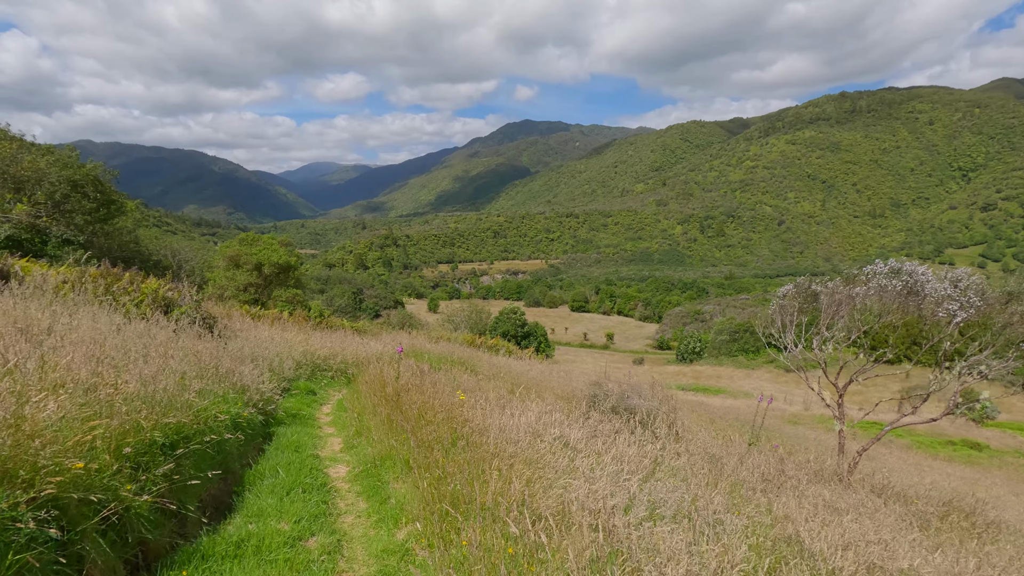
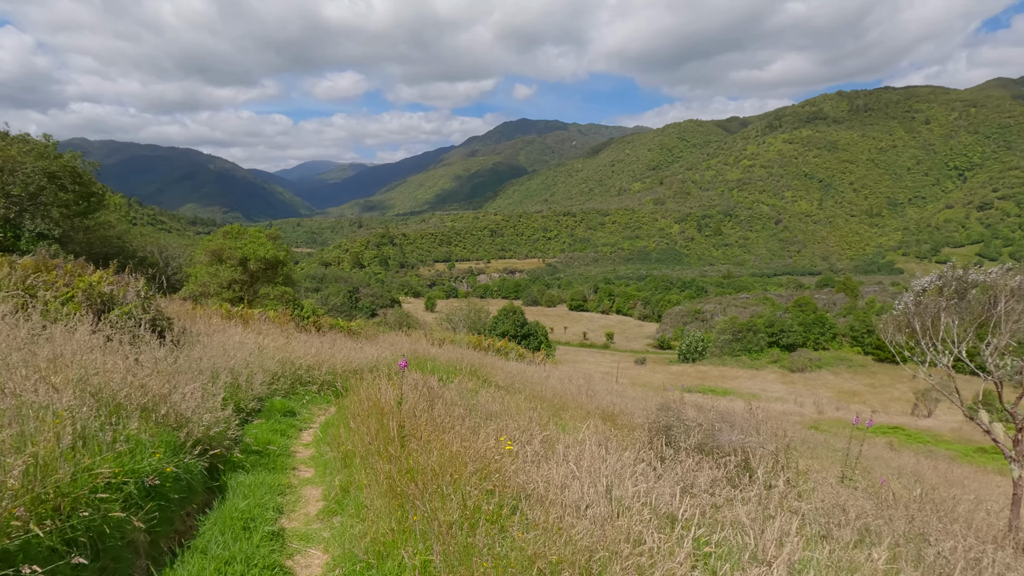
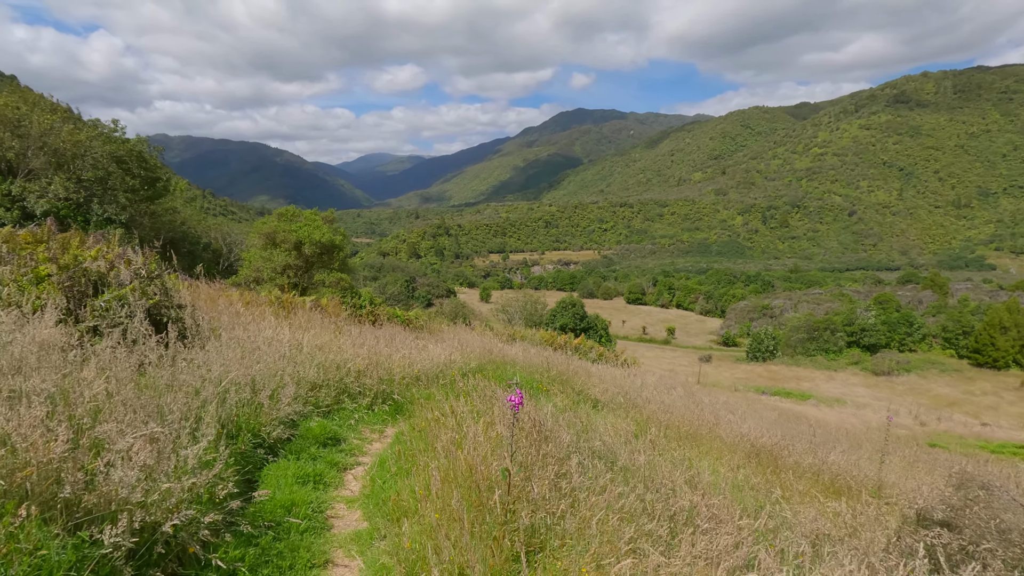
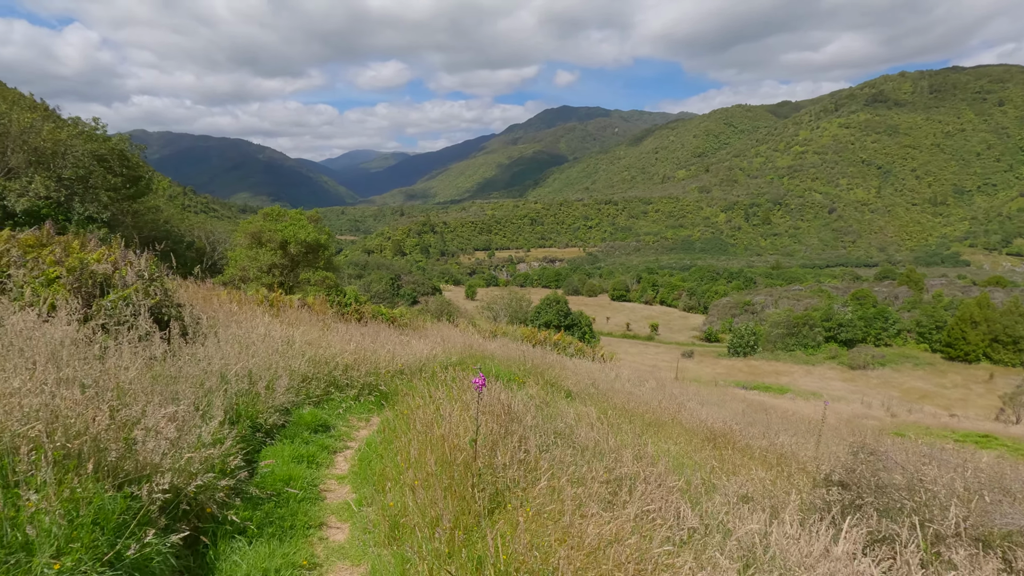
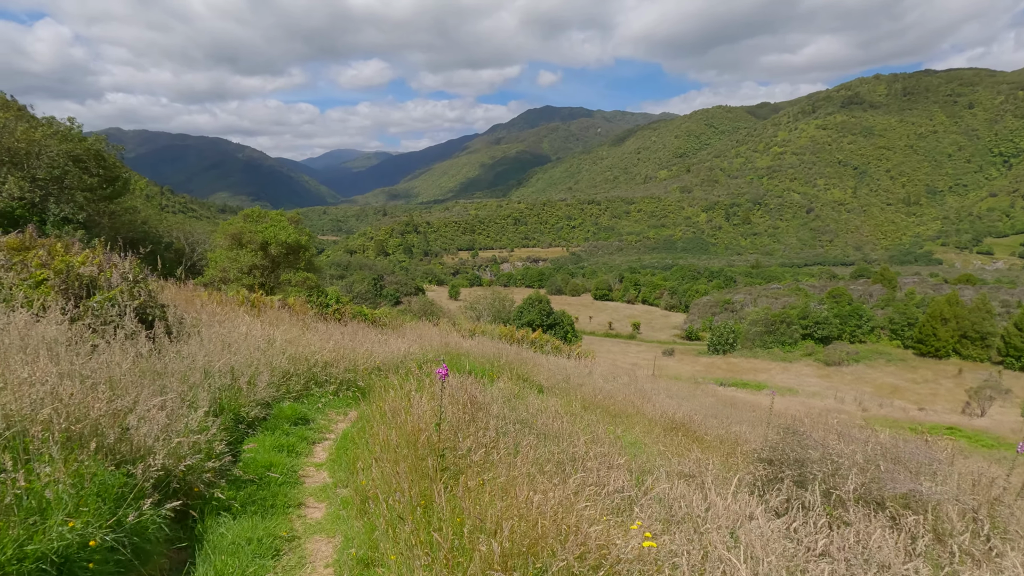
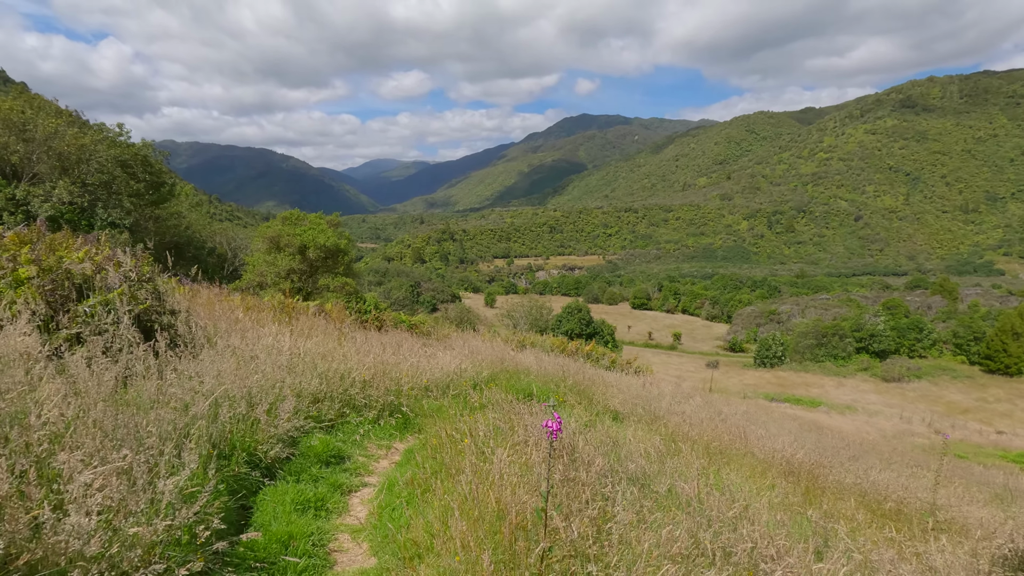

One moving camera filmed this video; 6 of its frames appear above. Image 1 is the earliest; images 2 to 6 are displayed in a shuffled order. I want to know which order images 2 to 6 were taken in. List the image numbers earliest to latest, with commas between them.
2, 5, 4, 3, 6
